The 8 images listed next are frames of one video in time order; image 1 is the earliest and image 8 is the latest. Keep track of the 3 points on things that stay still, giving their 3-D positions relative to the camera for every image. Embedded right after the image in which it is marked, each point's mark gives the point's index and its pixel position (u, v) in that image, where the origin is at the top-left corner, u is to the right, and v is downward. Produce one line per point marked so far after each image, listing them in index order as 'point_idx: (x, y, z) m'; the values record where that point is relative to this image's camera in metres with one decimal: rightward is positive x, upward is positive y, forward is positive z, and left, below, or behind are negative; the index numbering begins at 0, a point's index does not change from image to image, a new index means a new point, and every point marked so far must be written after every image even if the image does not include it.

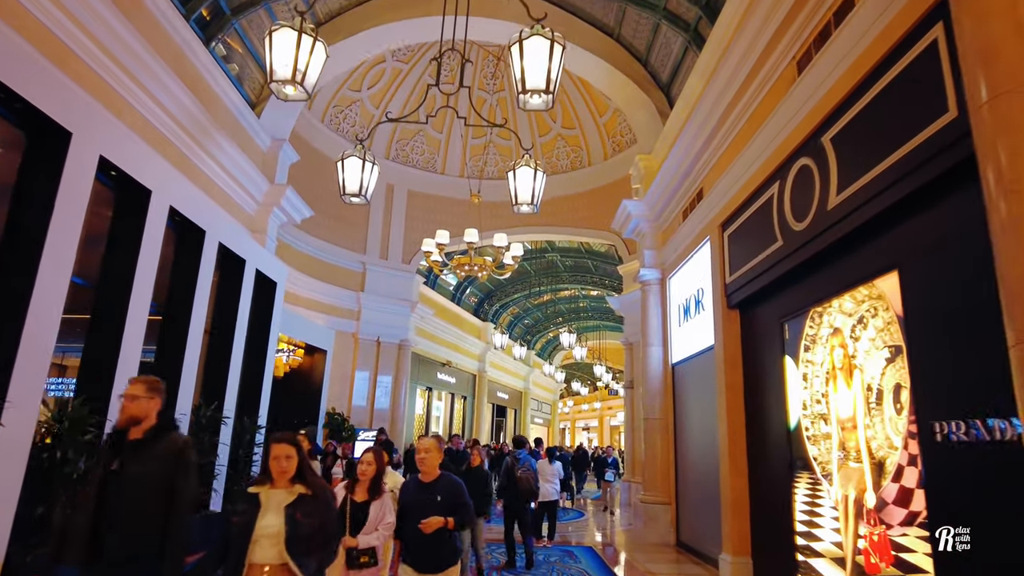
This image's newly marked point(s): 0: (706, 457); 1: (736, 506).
0: (+1.6, -1.4, +5.2) m
1: (+1.6, -1.6, +4.6) m
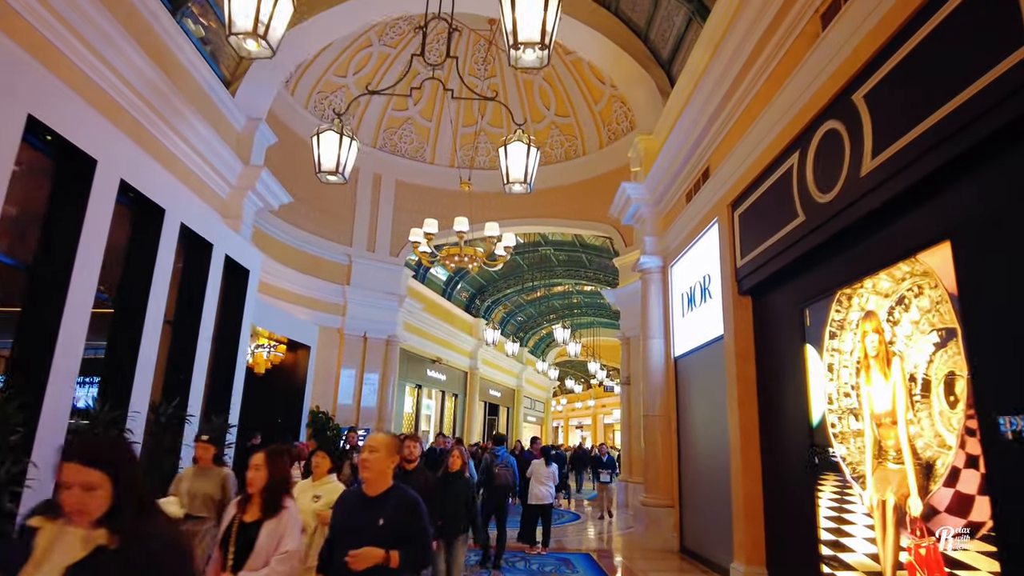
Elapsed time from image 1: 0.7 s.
0: (+1.5, -1.3, +4.8) m
1: (+1.5, -1.5, +4.2) m
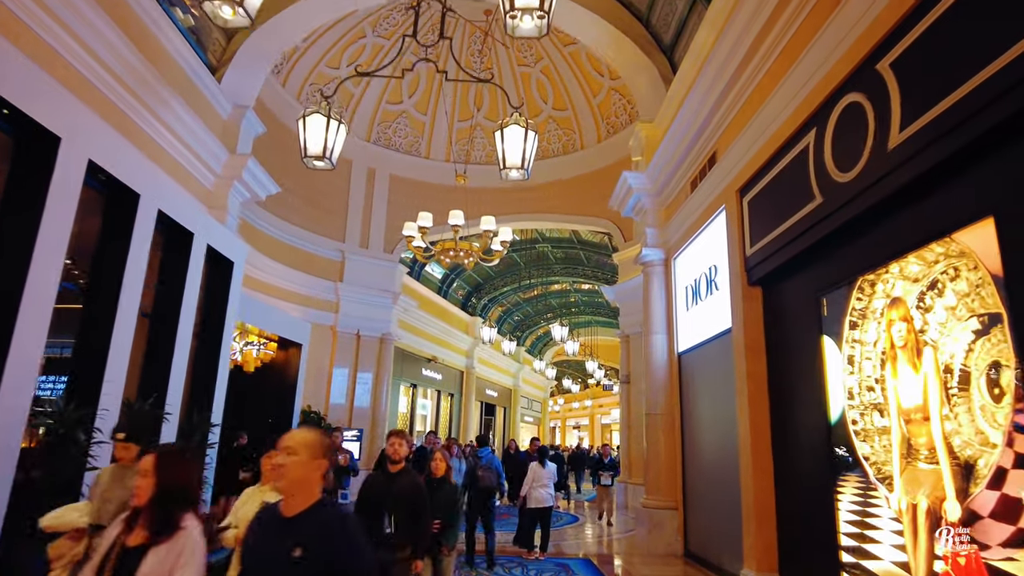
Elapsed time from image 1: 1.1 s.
0: (+1.5, -1.2, +4.5) m
1: (+1.5, -1.4, +3.9) m
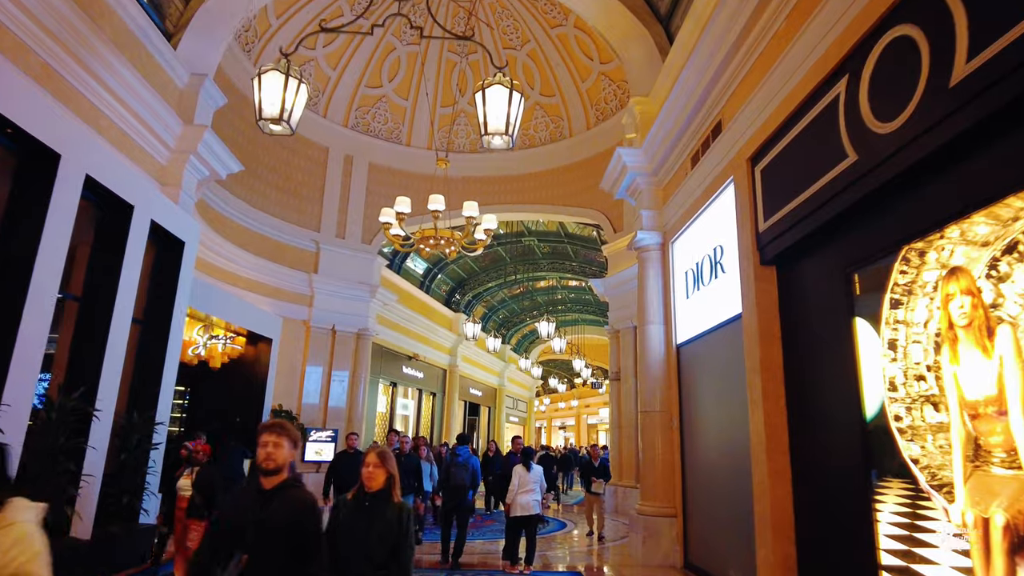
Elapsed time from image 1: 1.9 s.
0: (+1.4, -1.1, +4.0) m
1: (+1.4, -1.3, +3.4) m
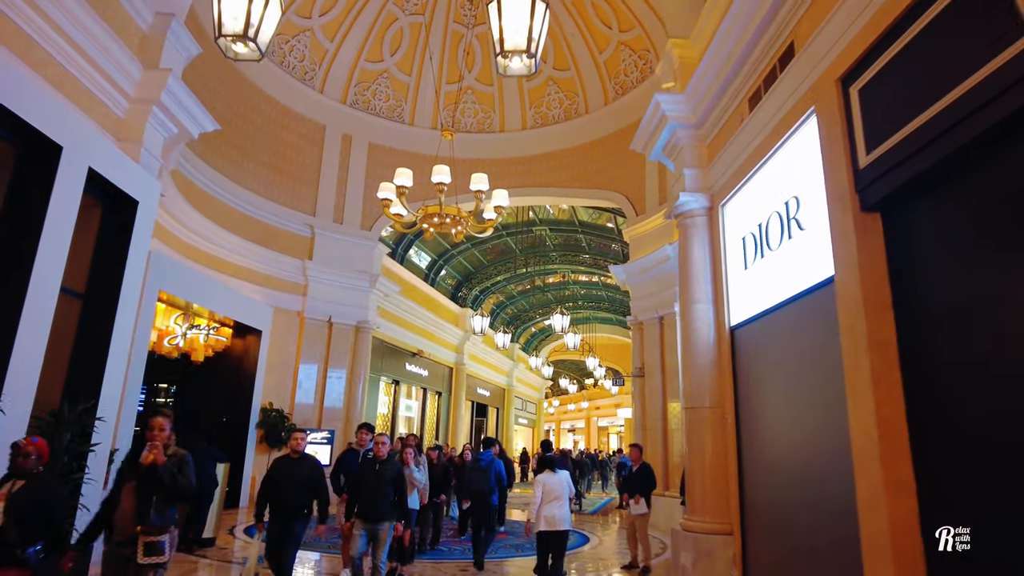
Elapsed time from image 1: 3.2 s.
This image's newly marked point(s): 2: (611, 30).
0: (+1.5, -0.9, +3.2) m
1: (+1.5, -1.1, +2.5) m
2: (+1.5, +3.9, +9.7) m
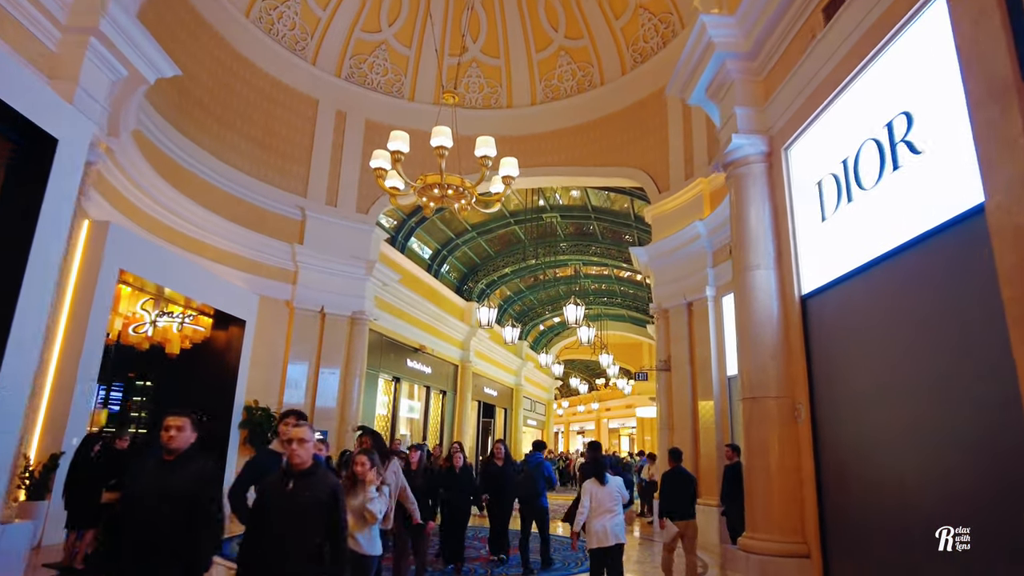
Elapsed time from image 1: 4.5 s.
0: (+1.6, -0.6, +2.3) m
1: (+1.6, -0.8, +1.6) m
2: (+1.6, +4.1, +8.9) m
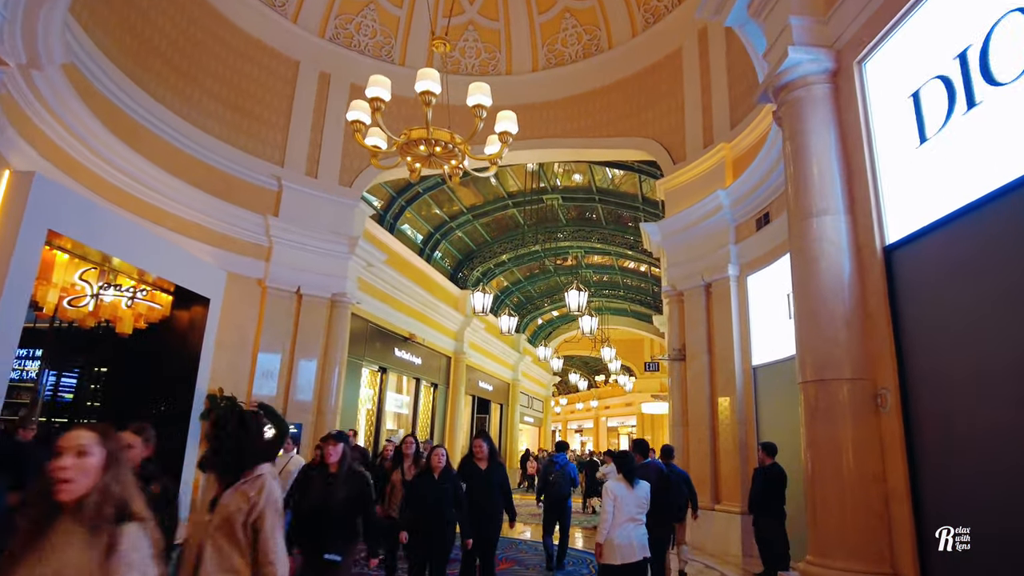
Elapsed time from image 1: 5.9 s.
0: (+1.5, -0.4, +1.5) m
1: (+1.6, -0.6, +0.8) m
2: (+1.6, +4.3, +8.0) m
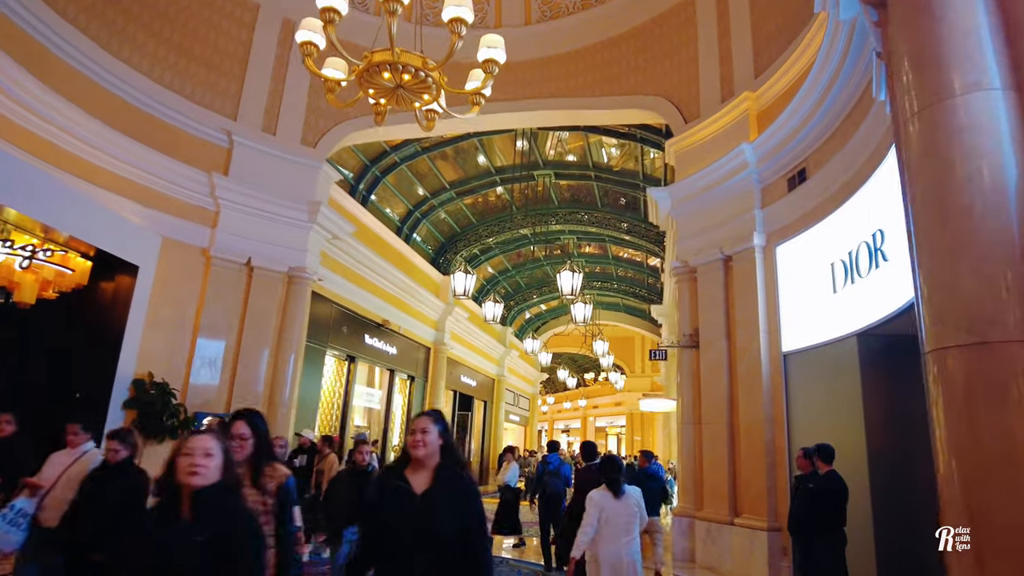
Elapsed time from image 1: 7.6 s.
0: (+1.5, -0.2, +0.4) m
1: (+1.5, -0.4, -0.2) m
2: (+1.5, +4.5, +7.0) m
